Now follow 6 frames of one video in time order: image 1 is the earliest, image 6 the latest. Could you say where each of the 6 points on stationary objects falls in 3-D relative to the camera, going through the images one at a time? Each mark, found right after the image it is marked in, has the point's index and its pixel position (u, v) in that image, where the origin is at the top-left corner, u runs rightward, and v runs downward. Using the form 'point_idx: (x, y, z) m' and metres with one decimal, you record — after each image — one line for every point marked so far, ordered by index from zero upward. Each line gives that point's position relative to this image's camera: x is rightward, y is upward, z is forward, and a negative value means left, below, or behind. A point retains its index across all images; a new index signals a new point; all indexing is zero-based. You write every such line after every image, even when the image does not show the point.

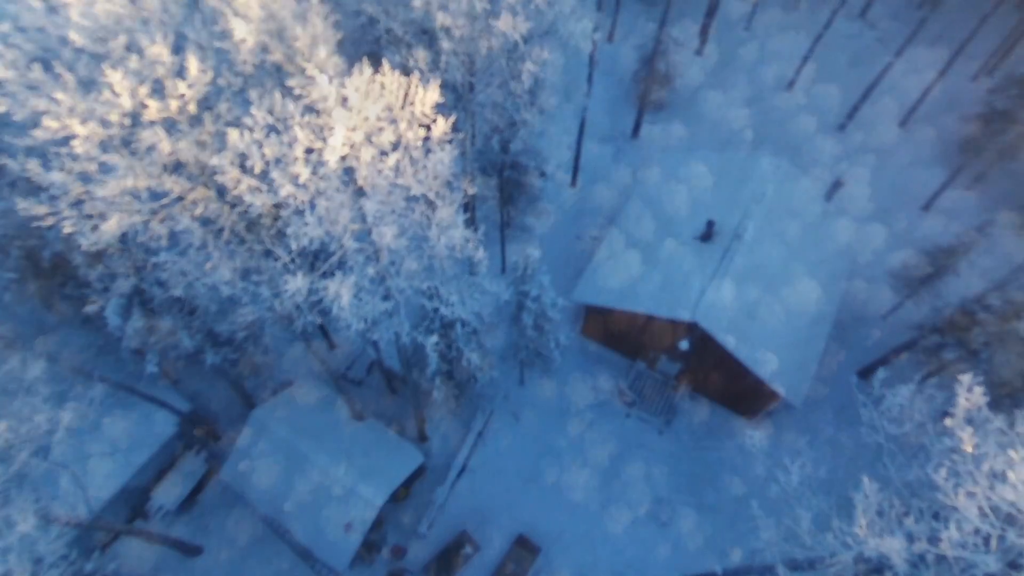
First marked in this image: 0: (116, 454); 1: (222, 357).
0: (-12.5, -5.1, +18.1) m
1: (-8.2, -1.9, +16.4) m
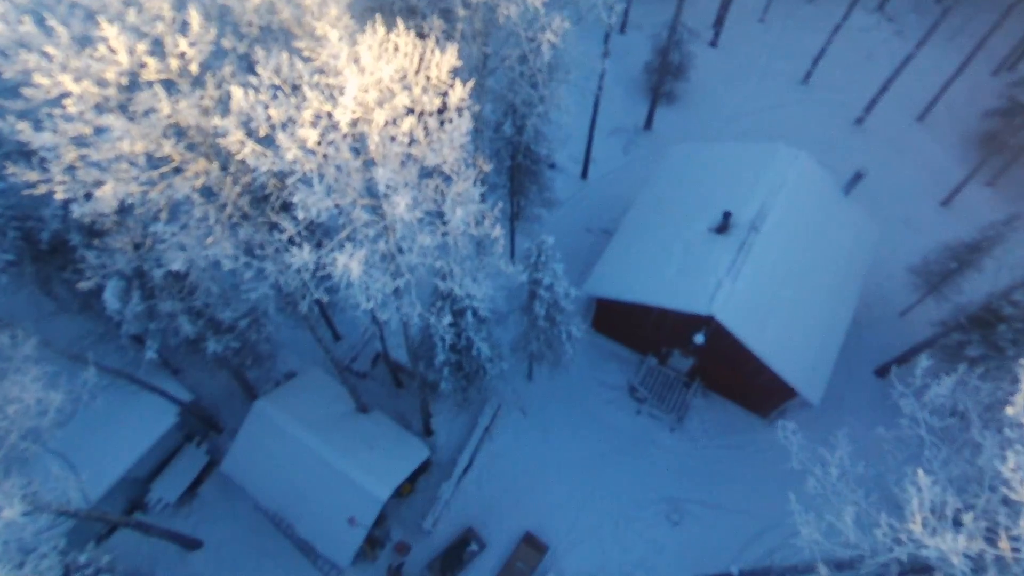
0: (-12.3, -4.8, +18.0) m
1: (-8.0, -1.7, +16.2) m
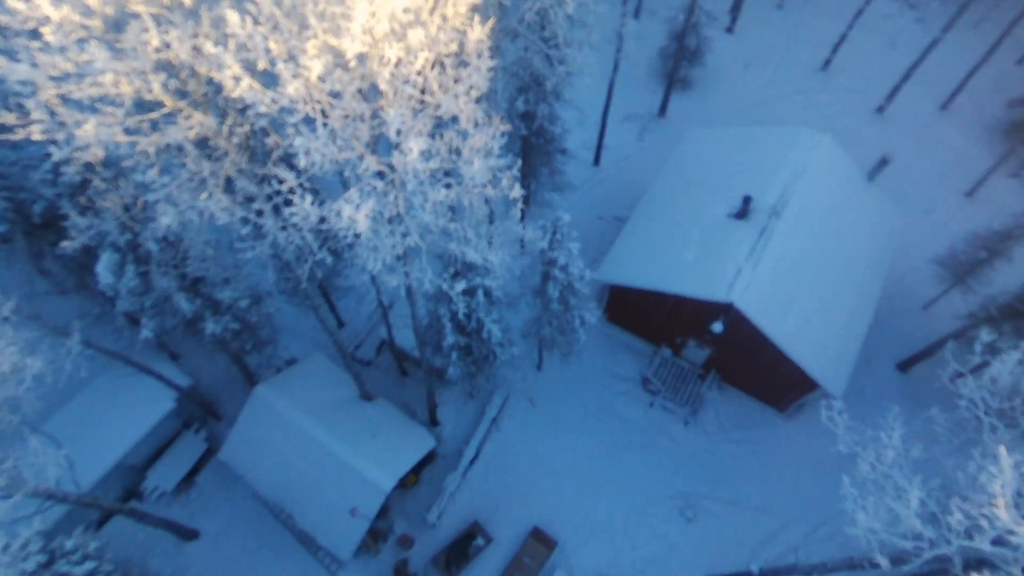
0: (-12.0, -4.2, +17.3) m
1: (-7.7, -1.1, +15.5) m
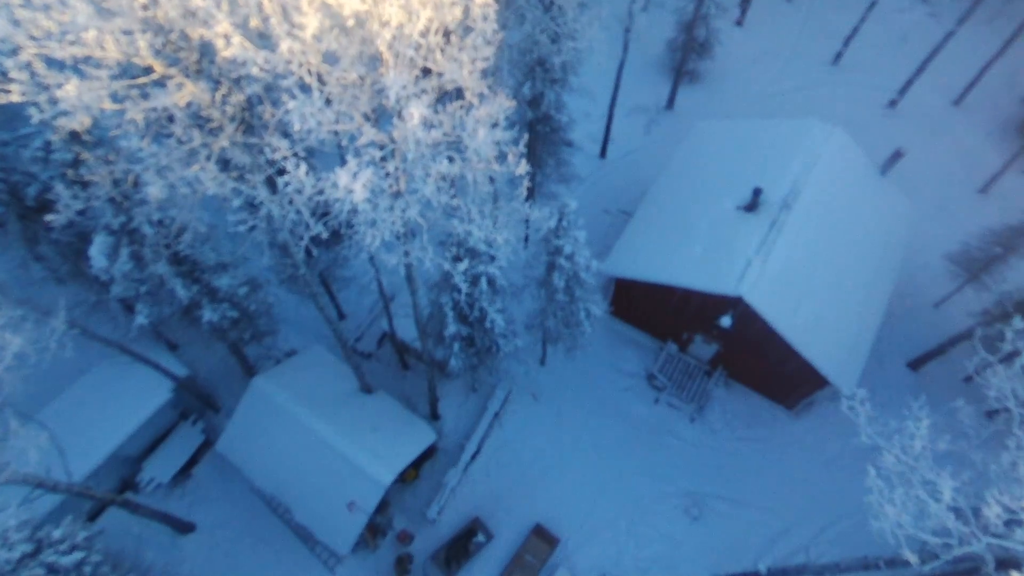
0: (-12.0, -3.8, +17.0) m
1: (-7.6, -0.7, +15.1) m
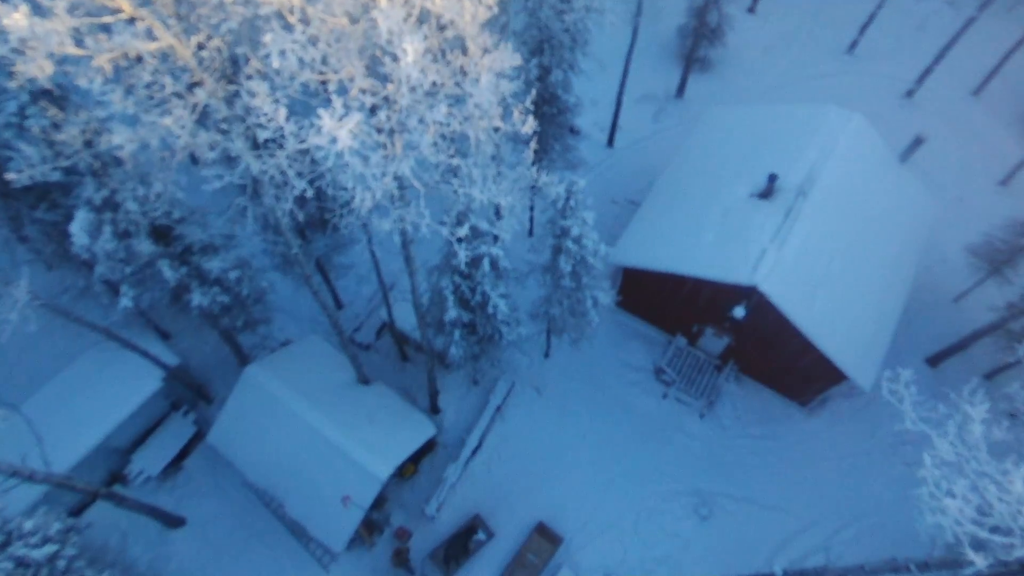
0: (-11.9, -3.3, +16.3) m
1: (-7.5, -0.3, +14.4) m
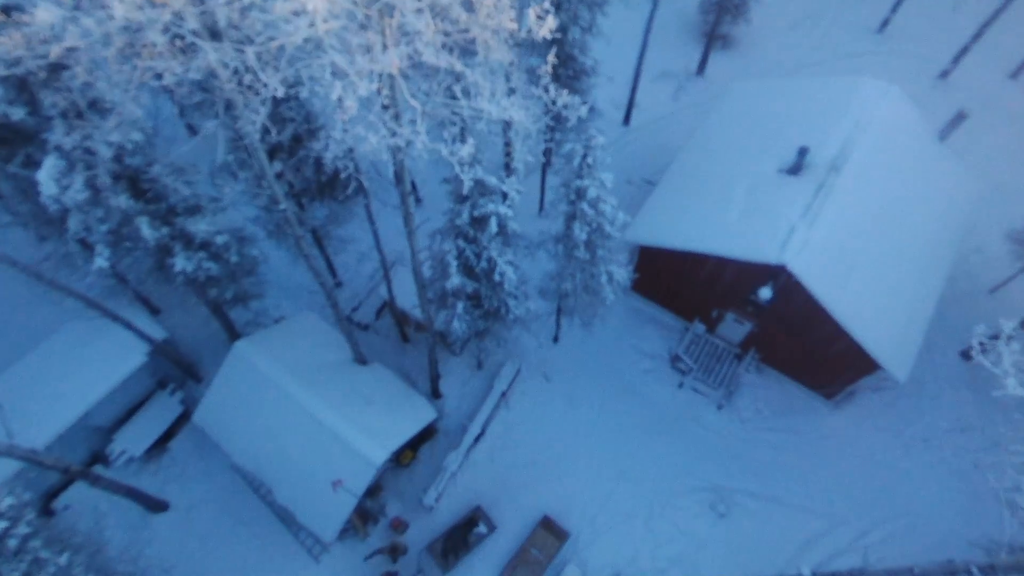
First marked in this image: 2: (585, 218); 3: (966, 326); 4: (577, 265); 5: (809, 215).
0: (-11.7, -2.4, +15.2) m
1: (-7.3, +0.6, +13.3) m
2: (+1.7, +1.5, +13.3) m
3: (+15.1, -1.2, +18.9) m
4: (+1.6, +0.5, +14.4) m
5: (+8.1, +2.0, +15.7) m
